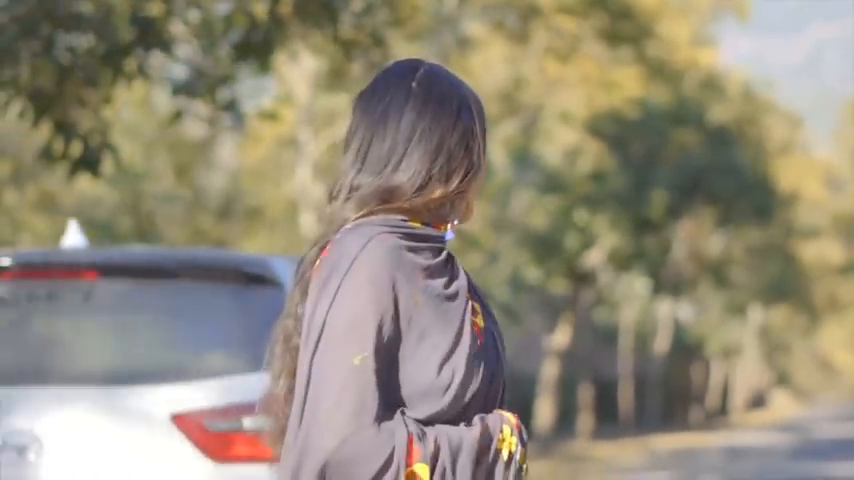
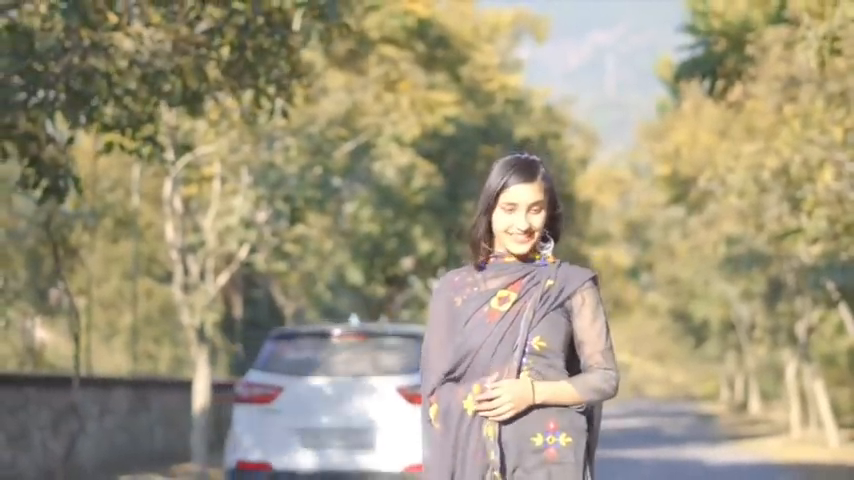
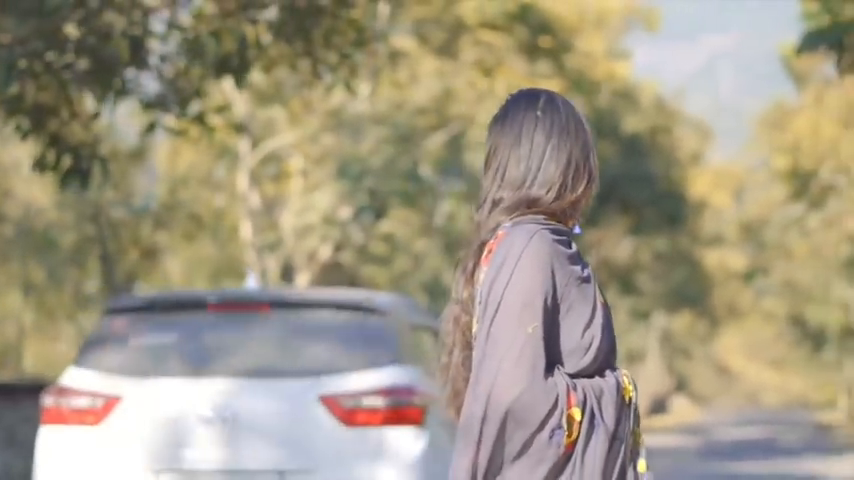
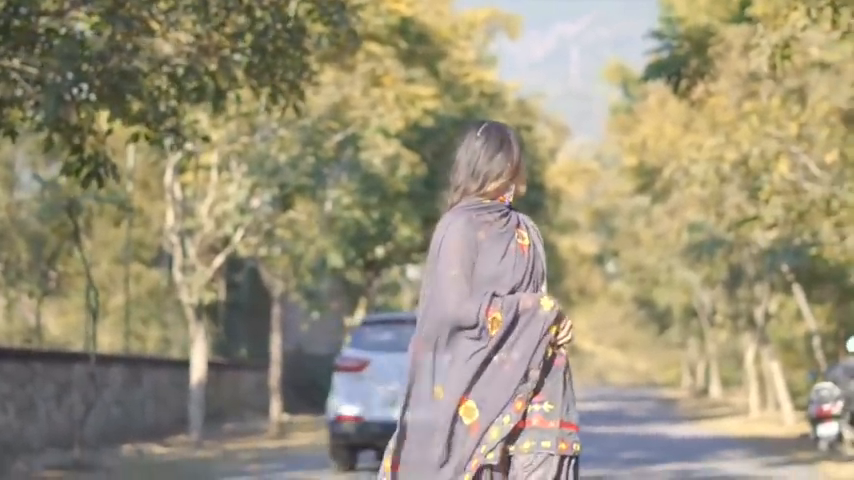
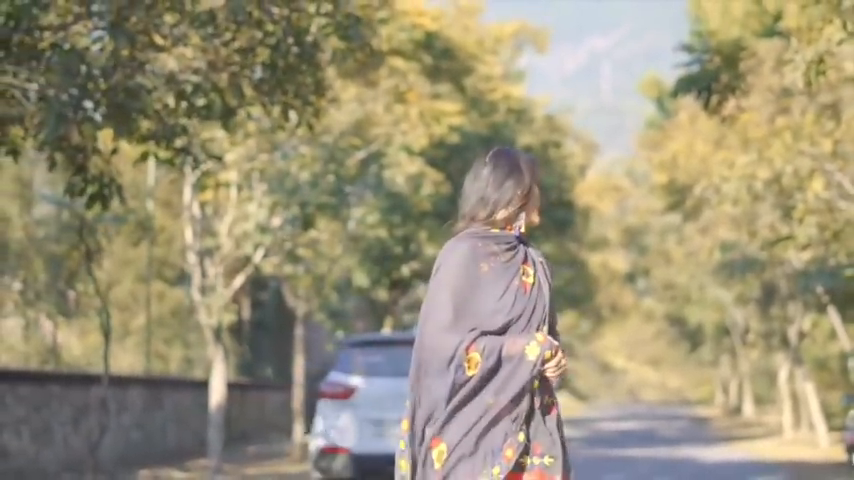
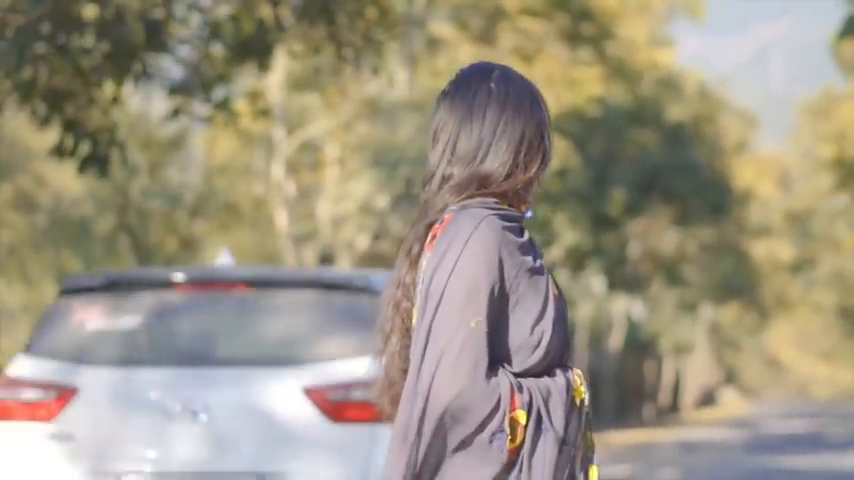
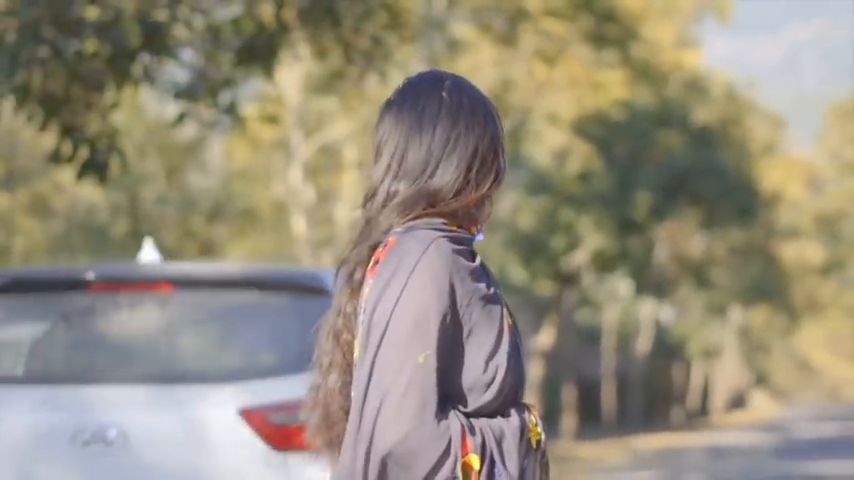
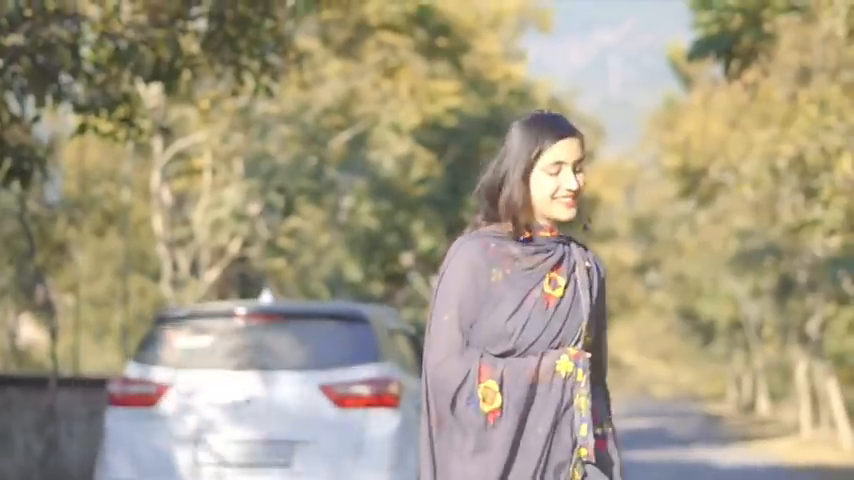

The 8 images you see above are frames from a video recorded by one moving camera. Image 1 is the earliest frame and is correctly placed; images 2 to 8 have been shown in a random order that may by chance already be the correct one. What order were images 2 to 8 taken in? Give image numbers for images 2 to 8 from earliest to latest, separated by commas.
7, 6, 3, 8, 2, 5, 4
